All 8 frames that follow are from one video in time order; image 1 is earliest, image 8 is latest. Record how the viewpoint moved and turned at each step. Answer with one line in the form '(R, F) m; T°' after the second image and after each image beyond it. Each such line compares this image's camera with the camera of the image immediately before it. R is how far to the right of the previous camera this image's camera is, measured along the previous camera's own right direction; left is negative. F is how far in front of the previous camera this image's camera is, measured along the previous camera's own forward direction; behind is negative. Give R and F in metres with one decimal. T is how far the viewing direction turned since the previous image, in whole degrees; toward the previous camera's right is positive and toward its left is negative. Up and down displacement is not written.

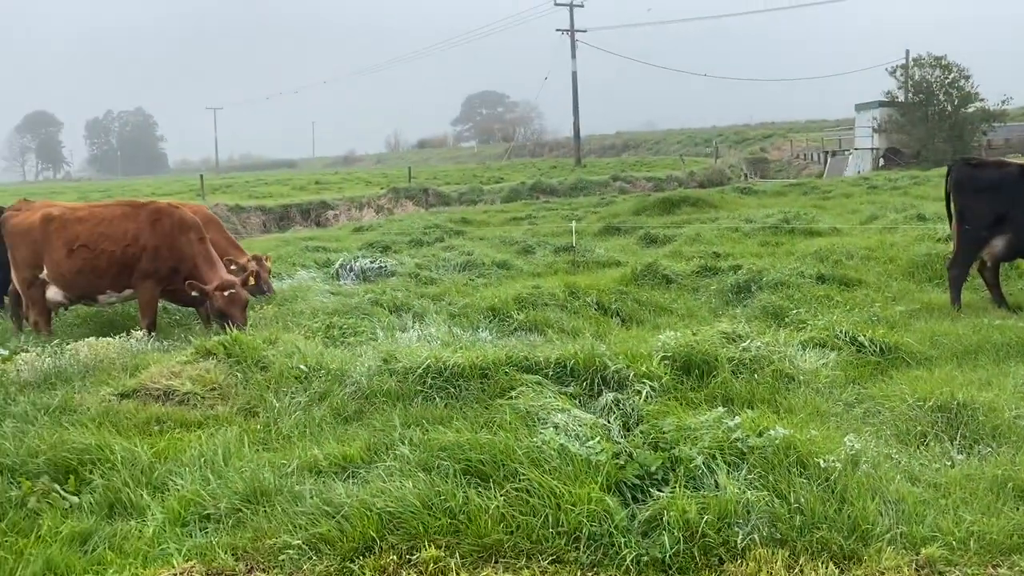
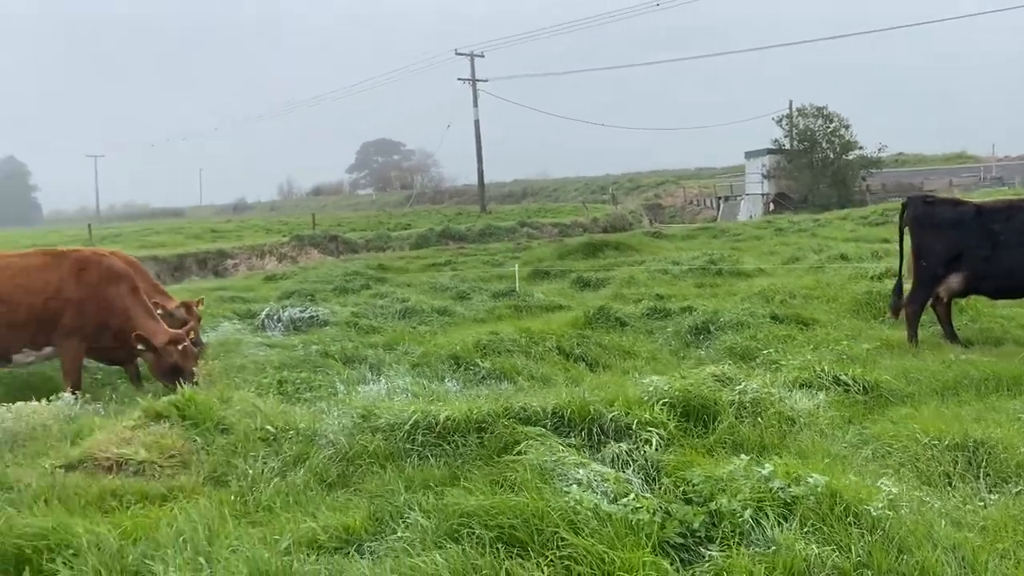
(-0.6, +0.4) m; +7°
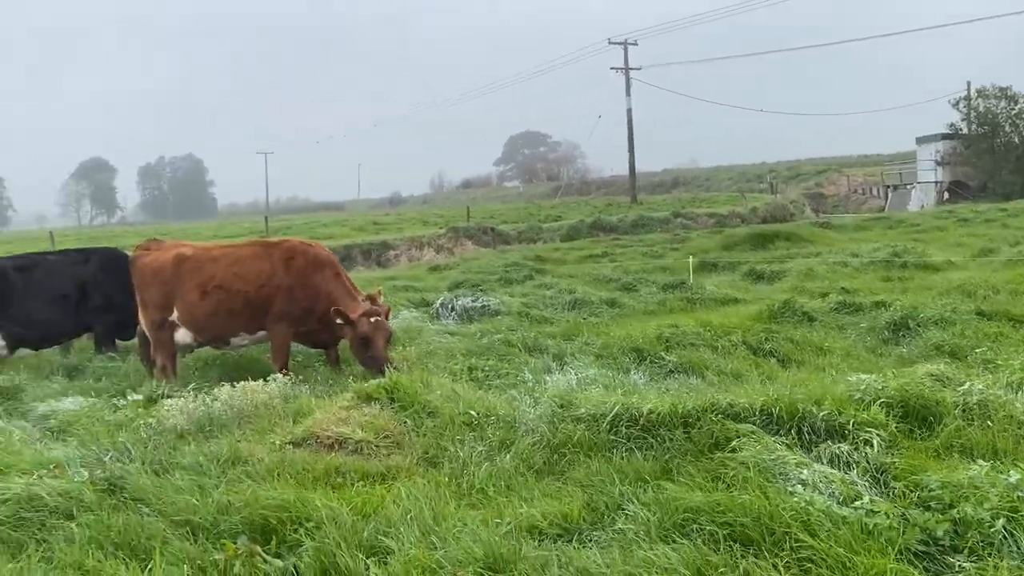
(-0.4, 0.0) m; -10°
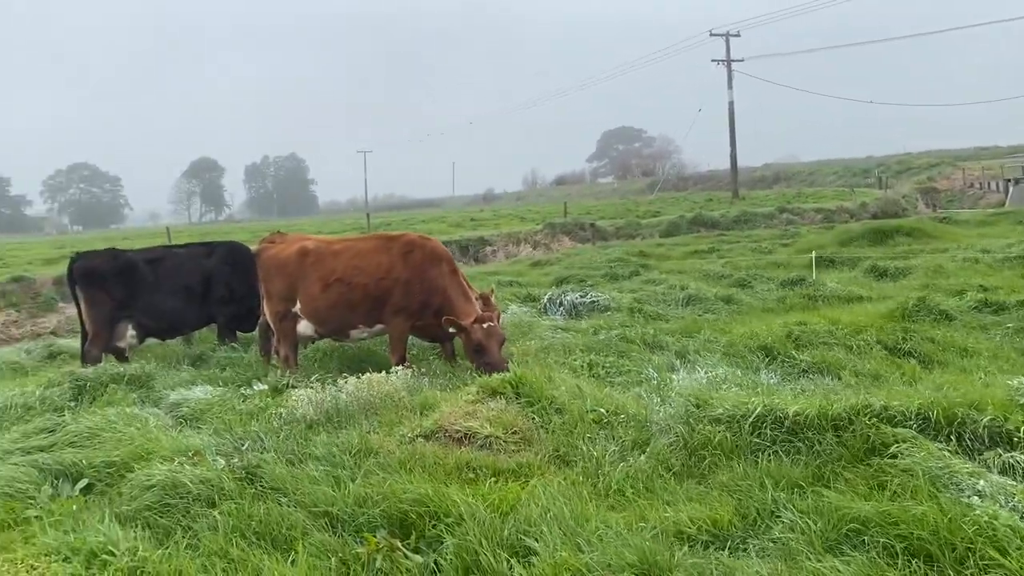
(-0.2, +0.2) m; -6°
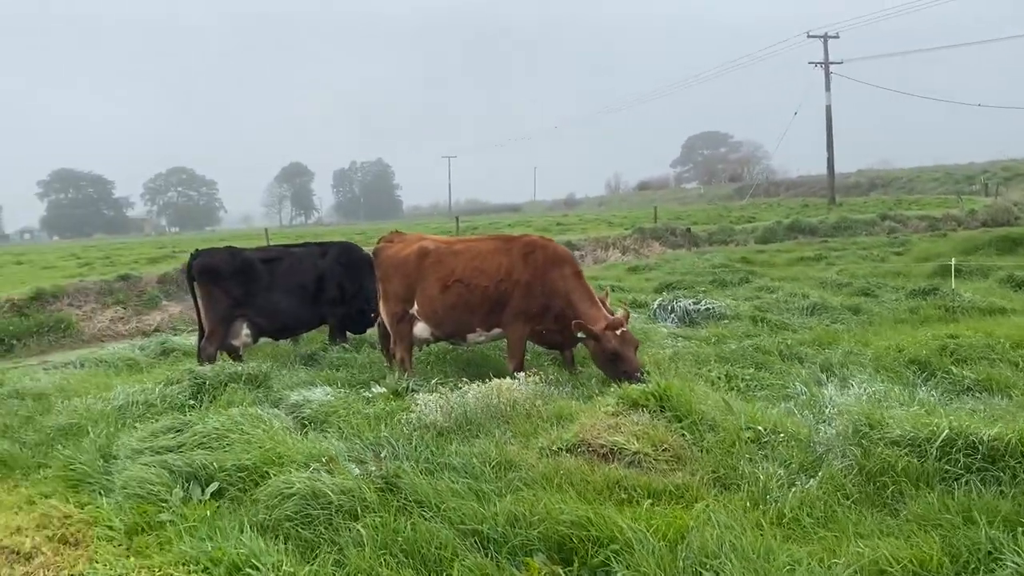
(-0.4, +0.3) m; -5°
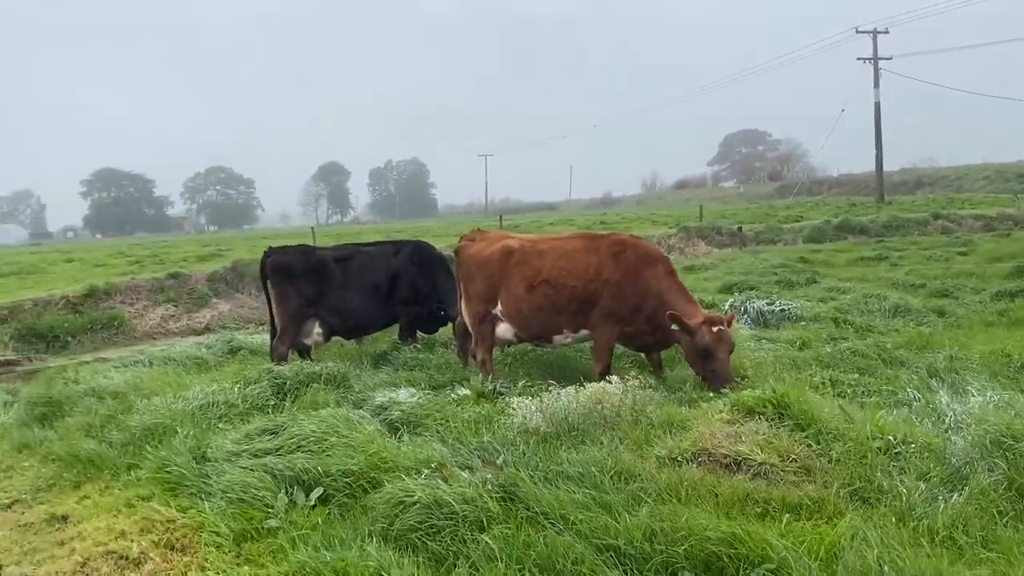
(-0.4, +0.2) m; -2°
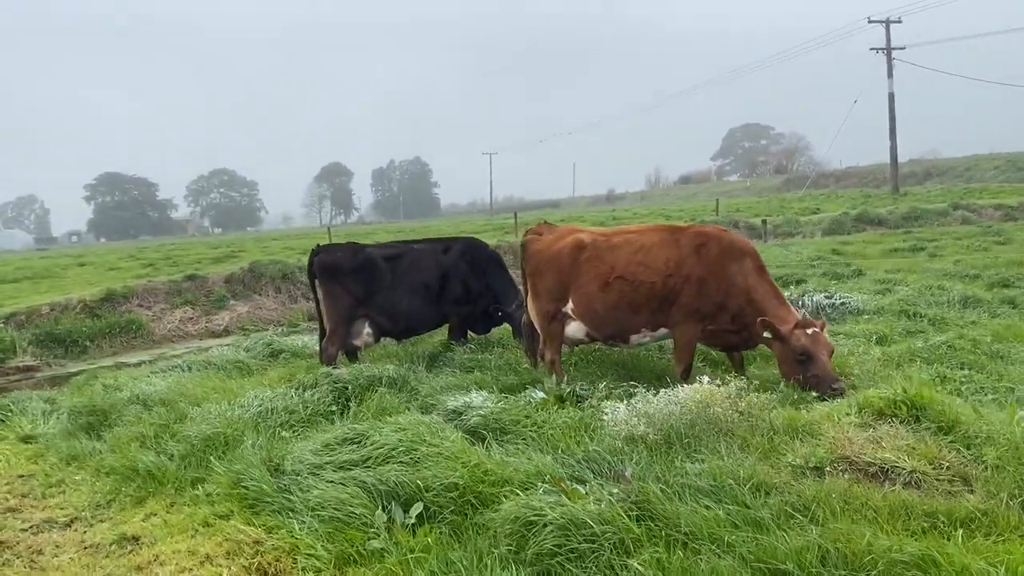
(-0.5, +0.4) m; 0°
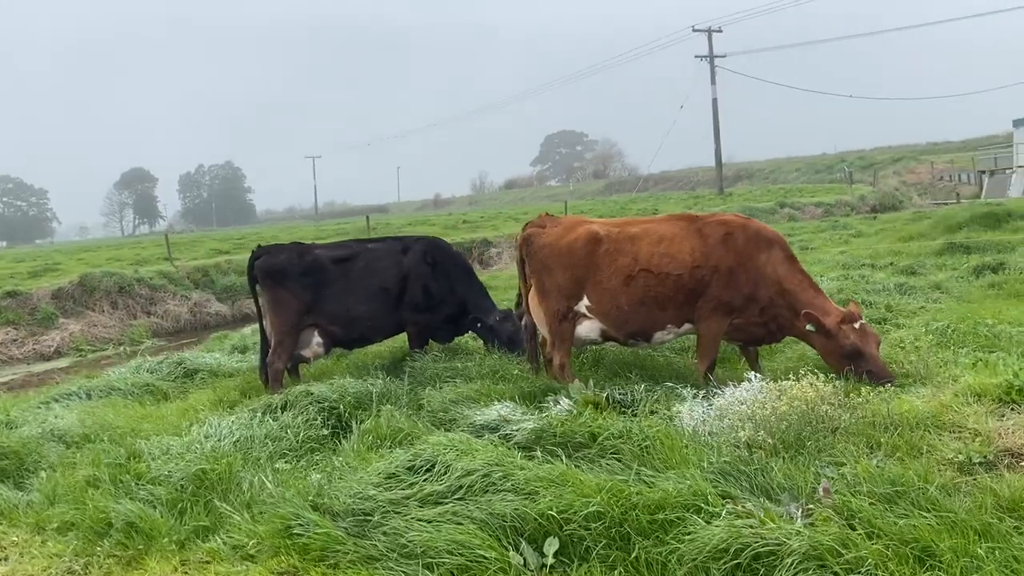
(-1.3, +0.8) m; +12°
